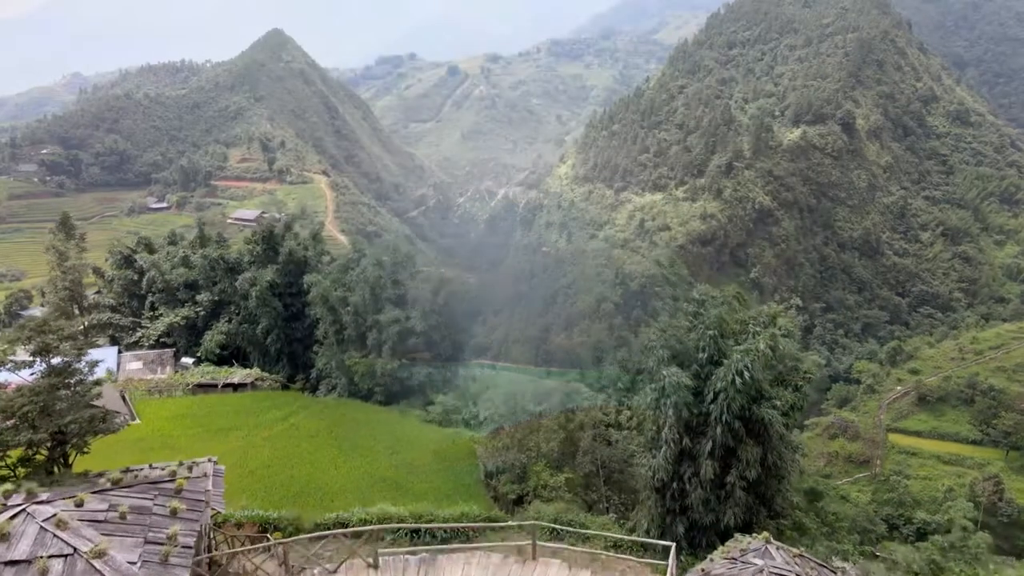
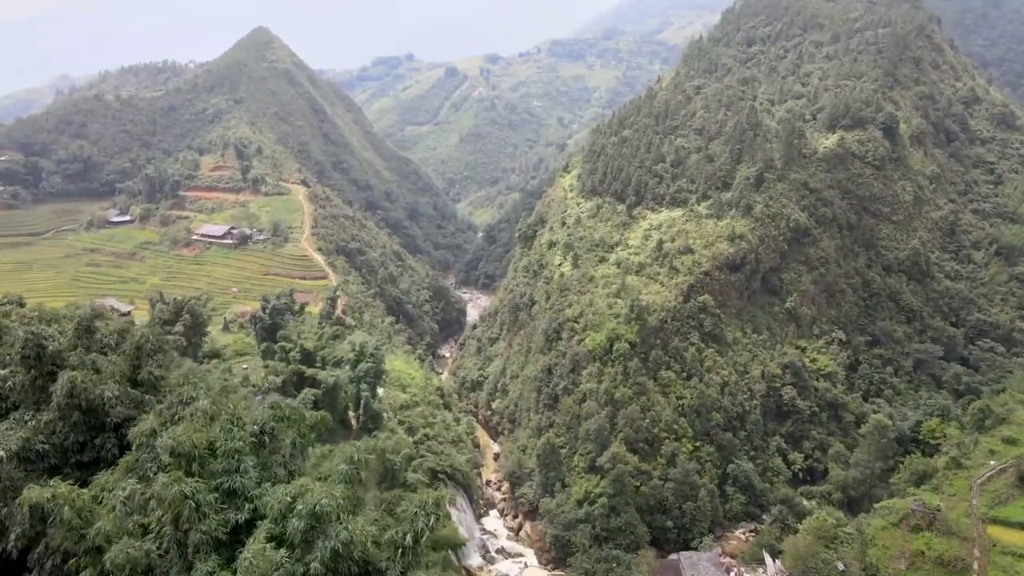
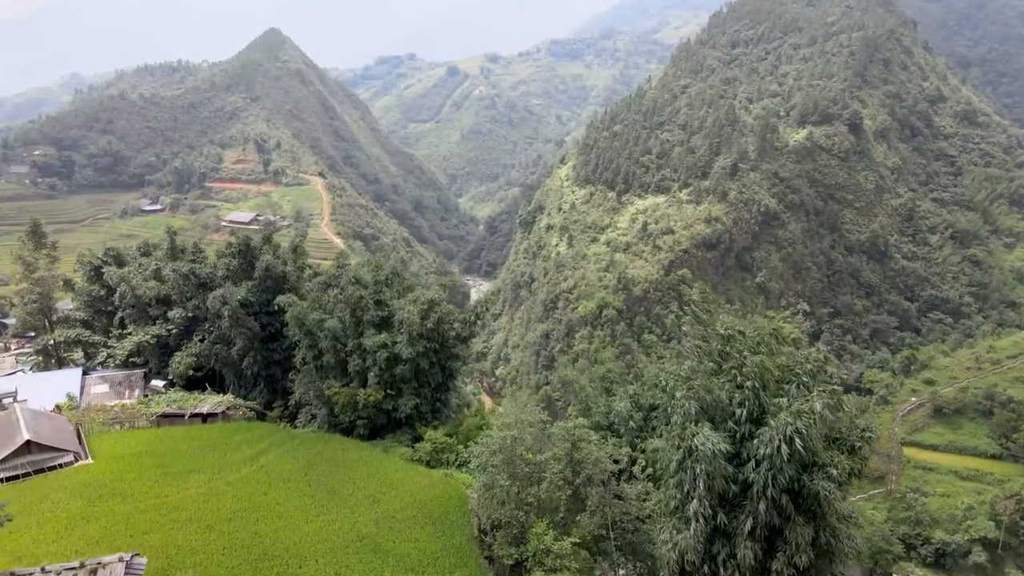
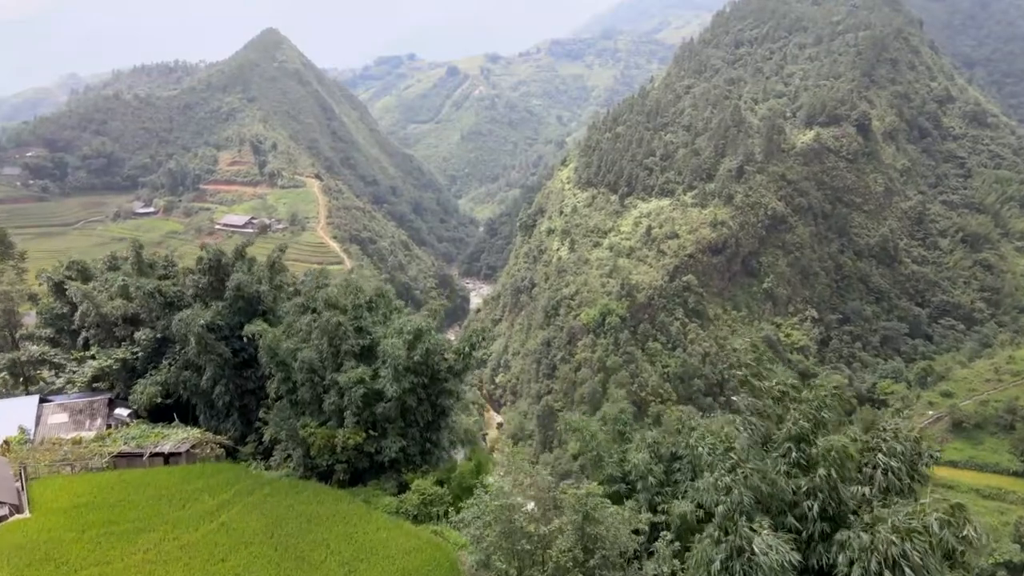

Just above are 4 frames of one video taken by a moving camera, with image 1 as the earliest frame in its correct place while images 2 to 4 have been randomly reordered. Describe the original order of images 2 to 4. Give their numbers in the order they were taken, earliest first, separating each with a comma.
3, 4, 2
